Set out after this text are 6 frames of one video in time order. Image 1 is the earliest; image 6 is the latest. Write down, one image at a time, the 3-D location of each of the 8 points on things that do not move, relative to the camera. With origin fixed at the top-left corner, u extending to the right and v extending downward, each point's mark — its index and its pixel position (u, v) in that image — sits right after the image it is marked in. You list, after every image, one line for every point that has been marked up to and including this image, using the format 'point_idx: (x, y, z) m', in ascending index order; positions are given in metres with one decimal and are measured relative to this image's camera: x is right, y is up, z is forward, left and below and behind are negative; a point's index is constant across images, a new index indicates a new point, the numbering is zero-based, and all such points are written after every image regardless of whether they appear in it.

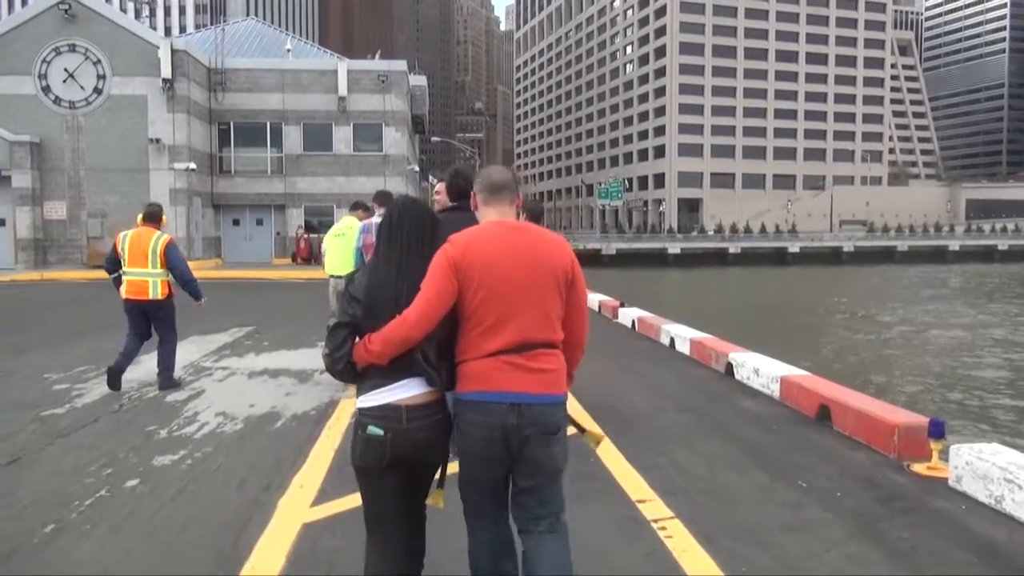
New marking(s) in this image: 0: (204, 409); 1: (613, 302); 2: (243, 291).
0: (-2.5, -1.0, +6.3) m
1: (+1.8, -0.3, +13.6) m
2: (-6.7, 0.0, +19.8) m
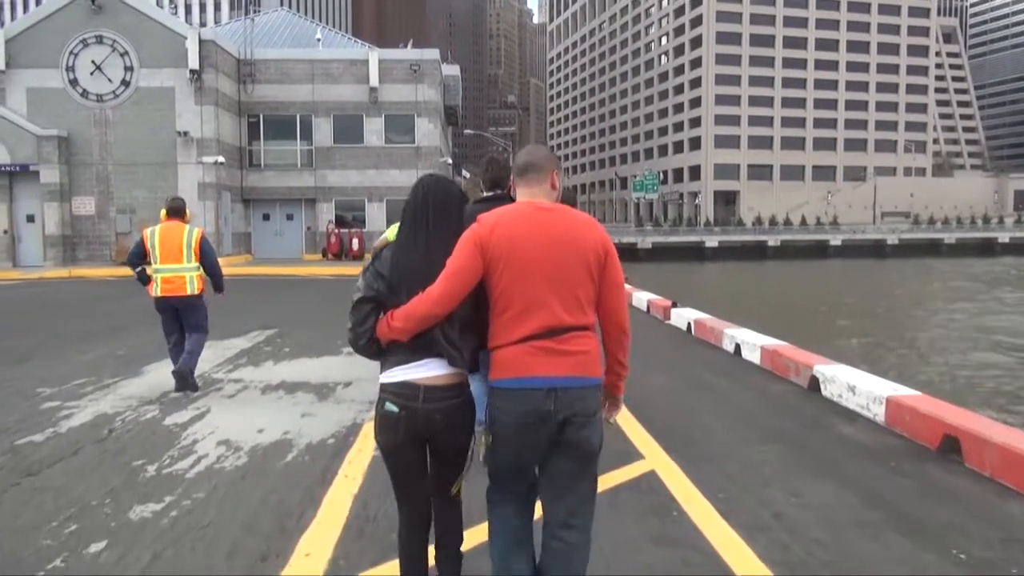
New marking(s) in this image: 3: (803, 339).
0: (-2.1, -1.0, +5.4) m
1: (+2.4, -0.2, +12.5) m
2: (-5.8, 0.0, +19.0) m
3: (+6.1, -0.8, +16.5) m
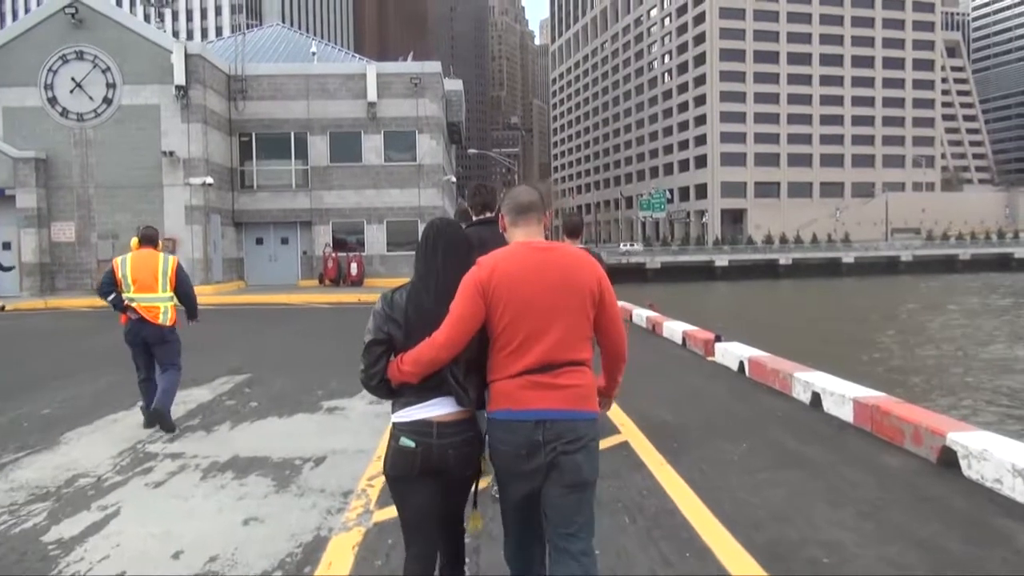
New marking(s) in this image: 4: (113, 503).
0: (-1.9, -1.3, +3.7) m
1: (+2.6, -0.6, +10.8) m
2: (-5.5, -0.6, +17.3) m
3: (+6.3, -1.3, +14.7) m
4: (-2.3, -1.2, +4.6) m
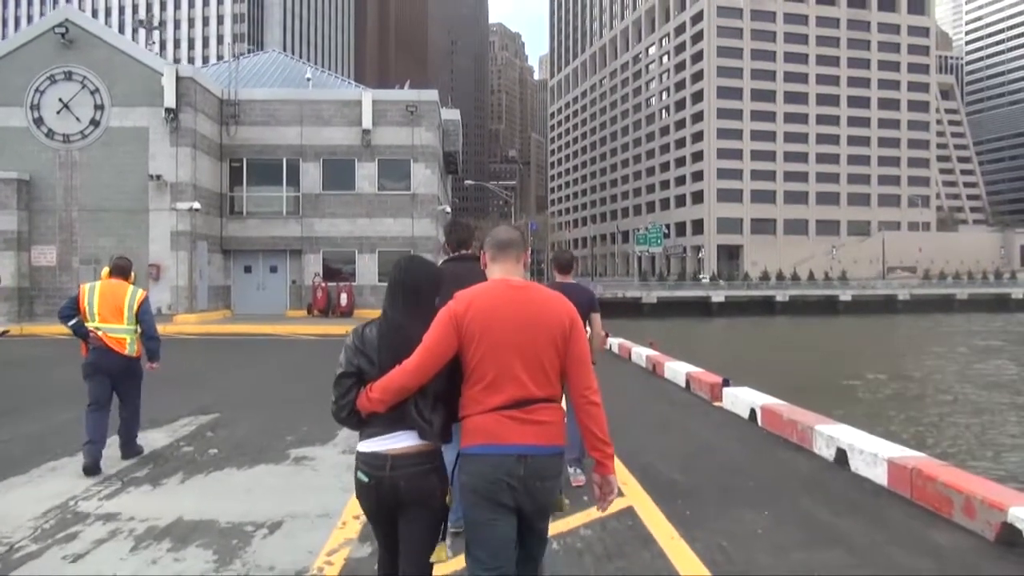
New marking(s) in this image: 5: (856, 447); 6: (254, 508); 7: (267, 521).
0: (-2.0, -1.4, +2.9) m
1: (+2.5, -1.1, +10.0) m
2: (-5.7, -1.3, +16.5) m
3: (+6.2, -2.0, +14.0) m
4: (-2.4, -1.4, +3.8) m
5: (+2.6, -1.2, +6.0) m
6: (-1.6, -1.4, +5.0) m
7: (-1.5, -1.4, +4.7) m
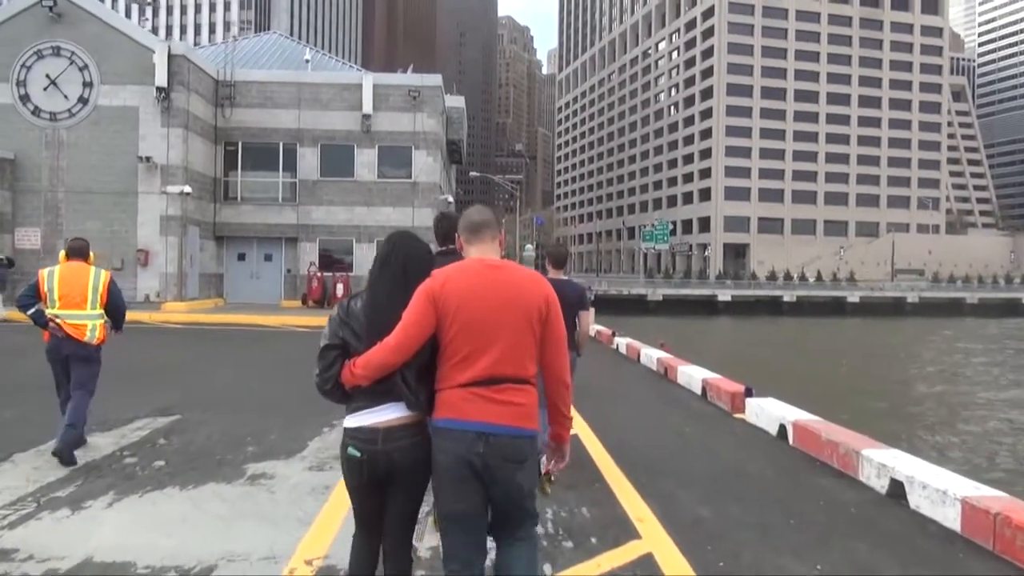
0: (-2.1, -1.4, +1.9) m
1: (+2.5, -1.1, +9.1) m
2: (-5.6, -1.0, +15.6) m
3: (+6.1, -2.0, +13.0) m
4: (-2.4, -1.3, +2.9) m
5: (+2.6, -1.2, +5.0) m
6: (-1.7, -1.3, +4.1) m
7: (-1.5, -1.3, +3.8) m
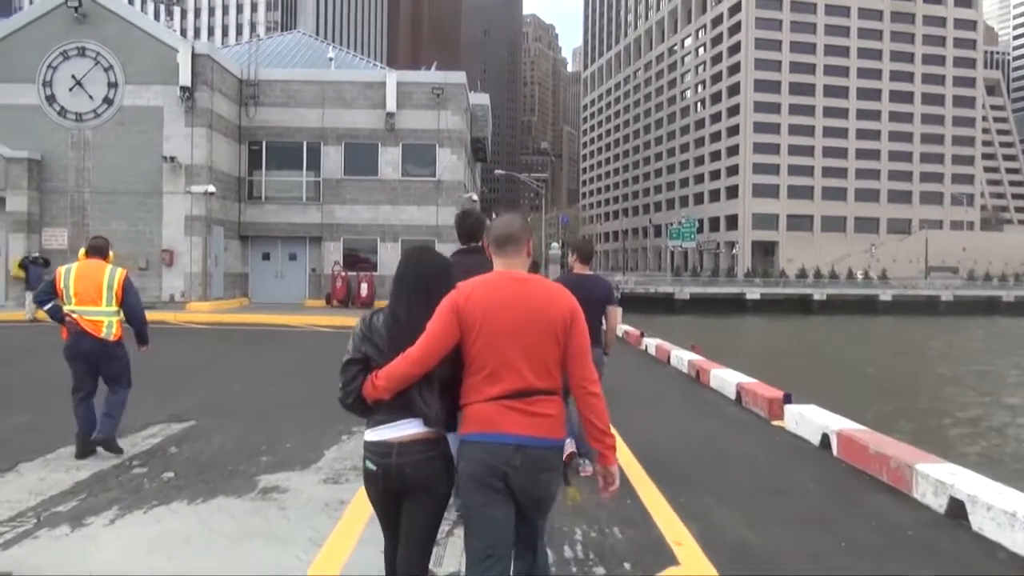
0: (-2.0, -1.4, +1.7) m
1: (+2.8, -1.1, +8.7) m
2: (-5.2, -1.0, +15.4) m
3: (+6.6, -2.0, +12.5) m
4: (-2.3, -1.4, +2.6) m
5: (+2.7, -1.2, +4.6) m
6: (-1.5, -1.3, +3.8) m
7: (-1.4, -1.3, +3.5) m
